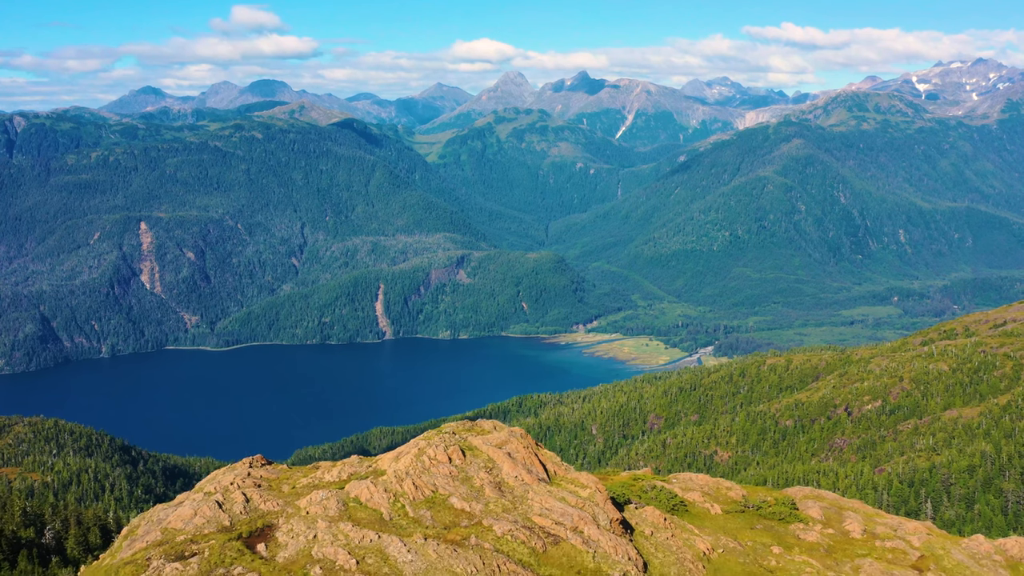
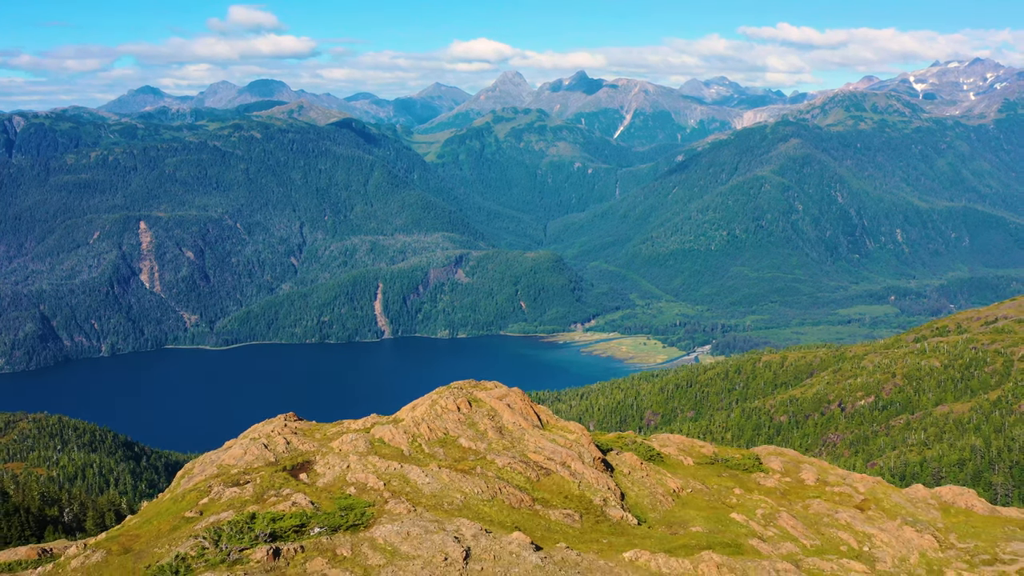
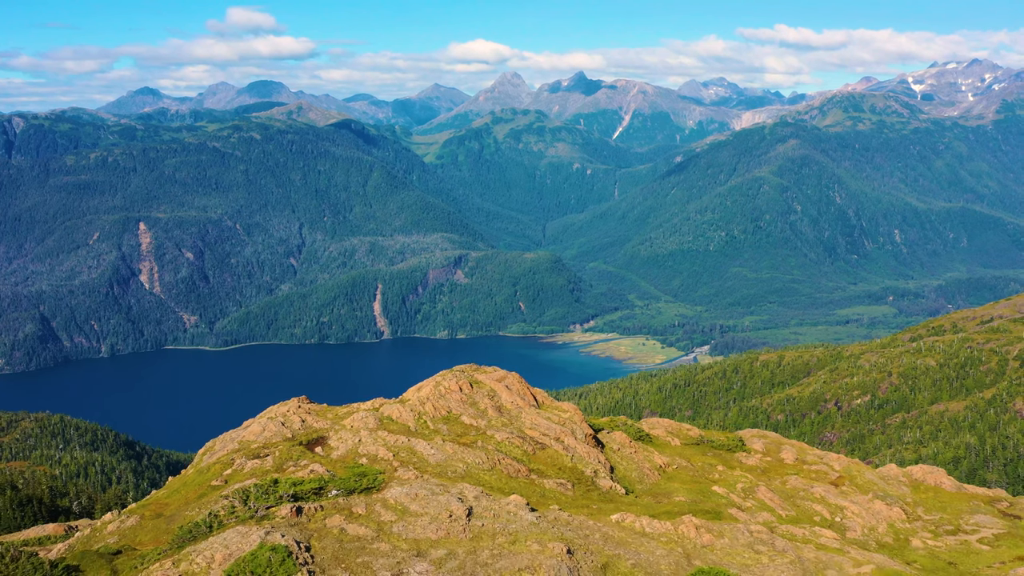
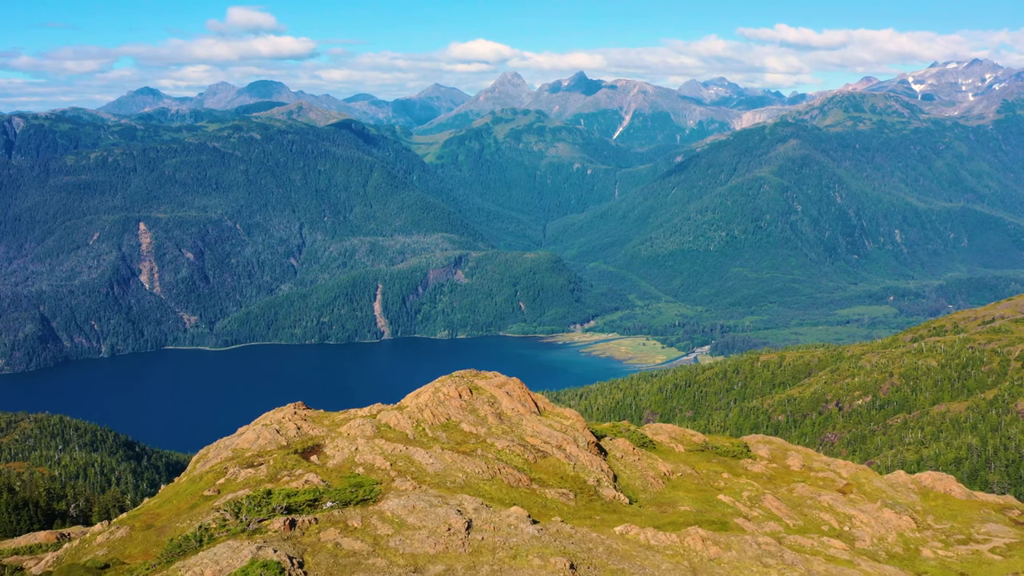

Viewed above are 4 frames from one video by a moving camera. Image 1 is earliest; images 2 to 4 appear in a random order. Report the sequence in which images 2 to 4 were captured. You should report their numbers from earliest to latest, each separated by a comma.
2, 4, 3
